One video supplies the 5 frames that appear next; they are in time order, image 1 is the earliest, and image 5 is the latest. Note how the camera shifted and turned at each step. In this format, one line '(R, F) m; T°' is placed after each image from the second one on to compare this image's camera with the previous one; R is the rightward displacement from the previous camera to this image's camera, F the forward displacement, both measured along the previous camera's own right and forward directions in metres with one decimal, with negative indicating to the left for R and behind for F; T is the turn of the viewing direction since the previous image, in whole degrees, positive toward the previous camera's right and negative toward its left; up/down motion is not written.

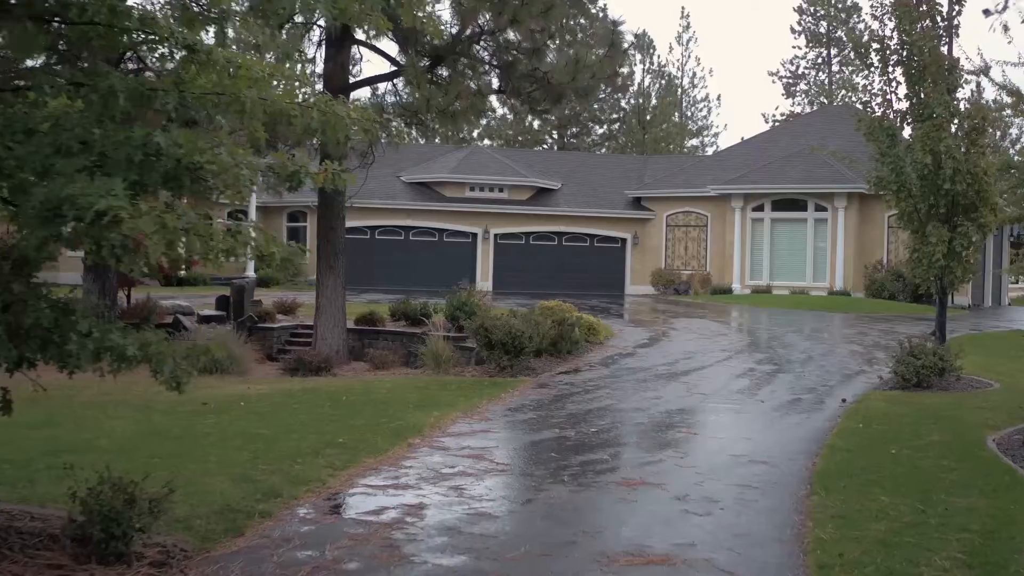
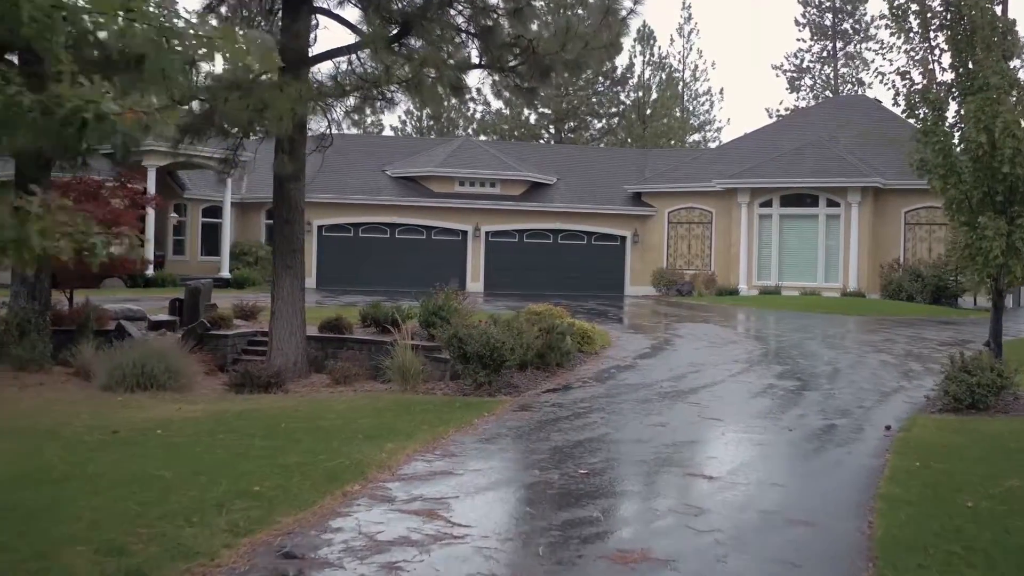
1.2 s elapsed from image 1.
(+0.2, +1.9) m; 0°
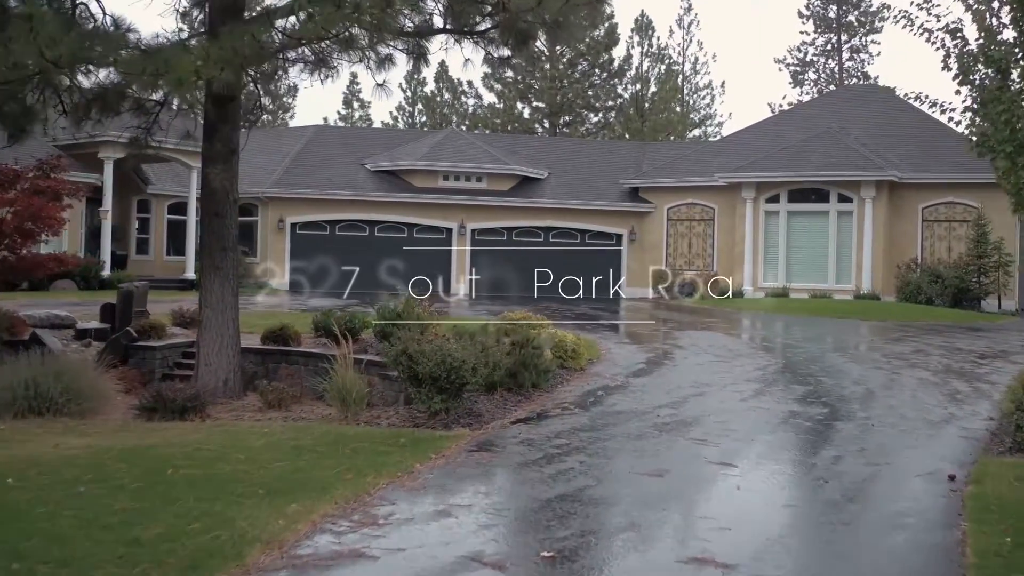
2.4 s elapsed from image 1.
(+0.3, +2.0) m; 0°
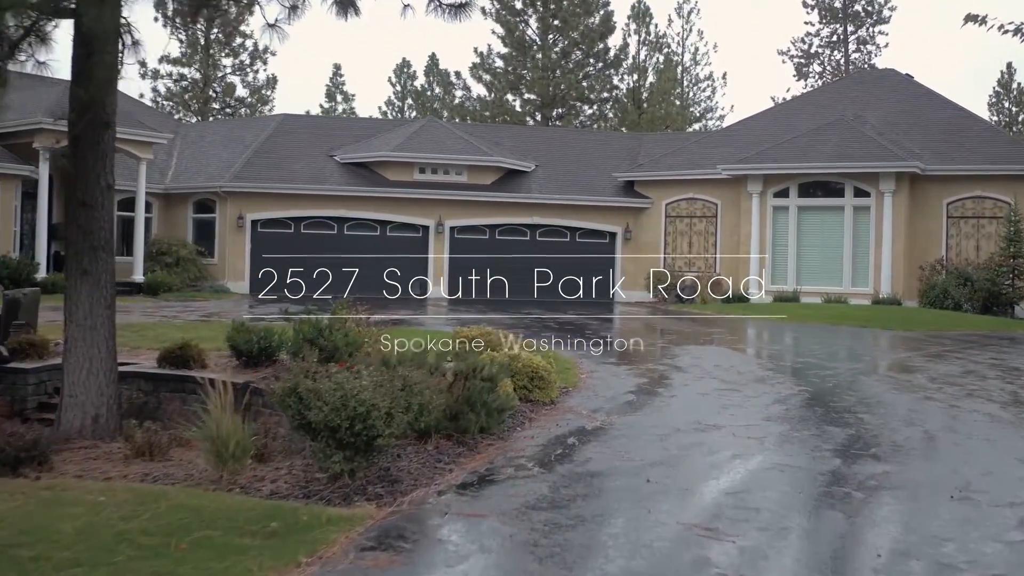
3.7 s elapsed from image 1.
(+0.3, +2.5) m; 0°
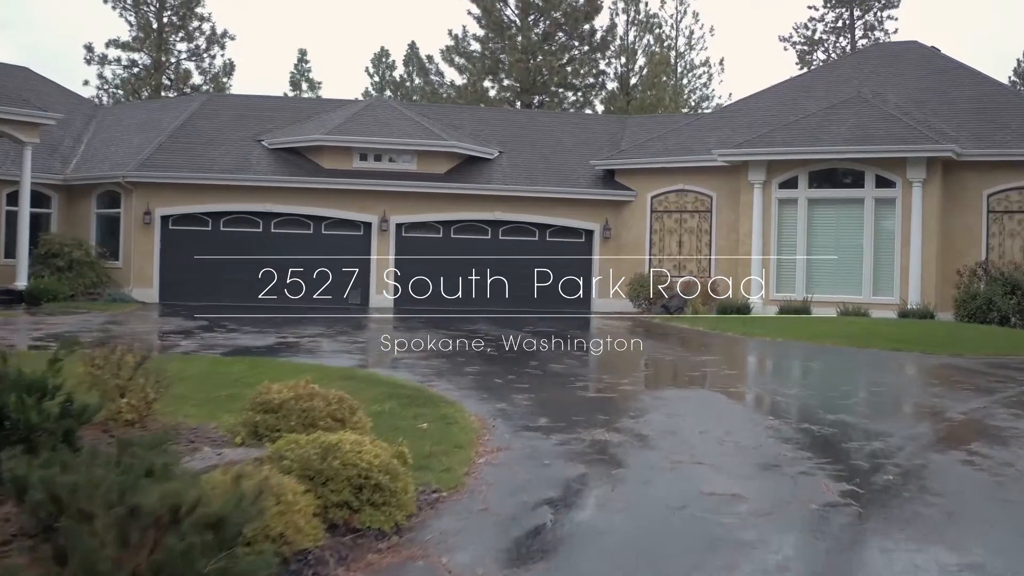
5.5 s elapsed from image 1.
(+0.7, +3.9) m; 0°
